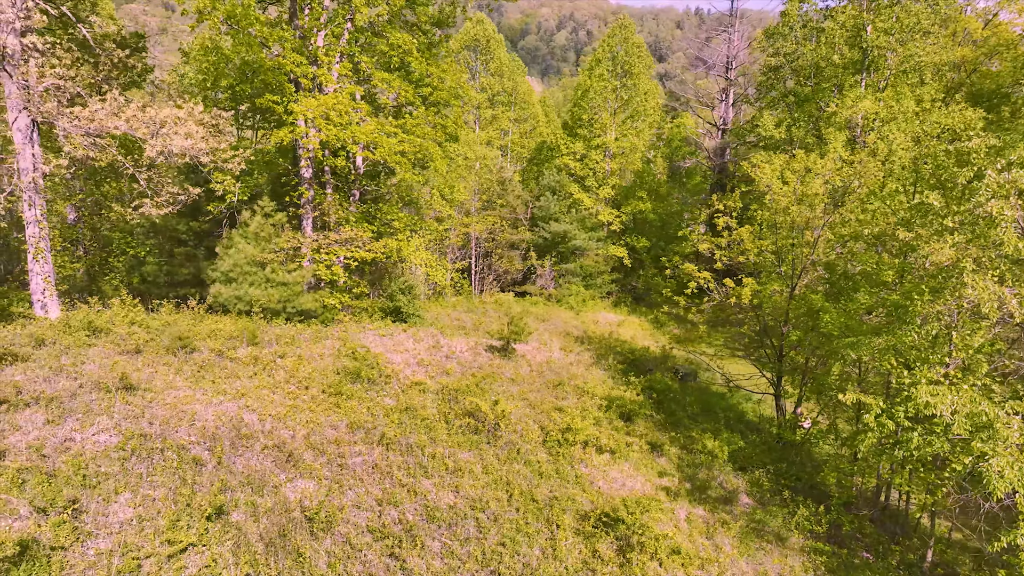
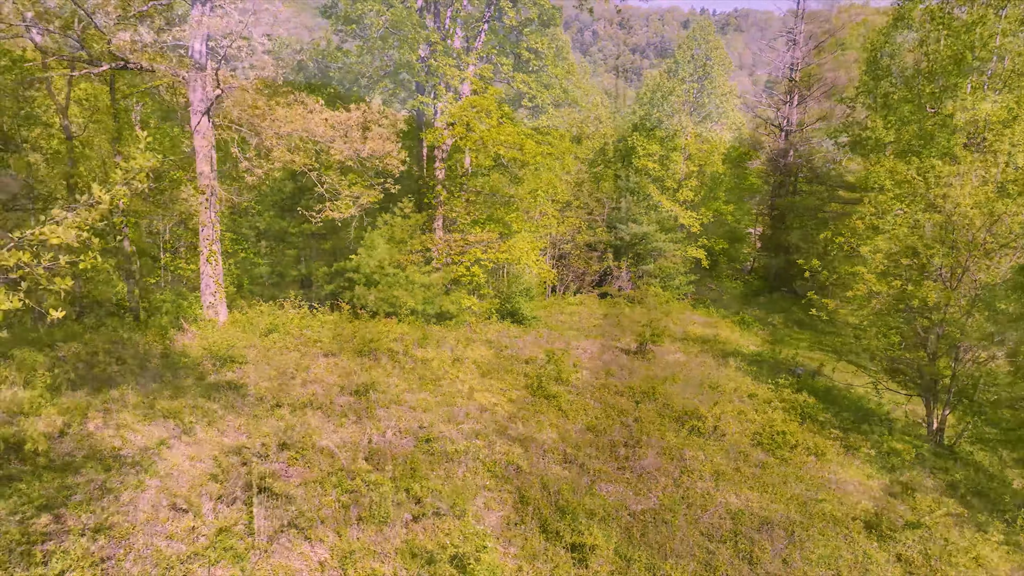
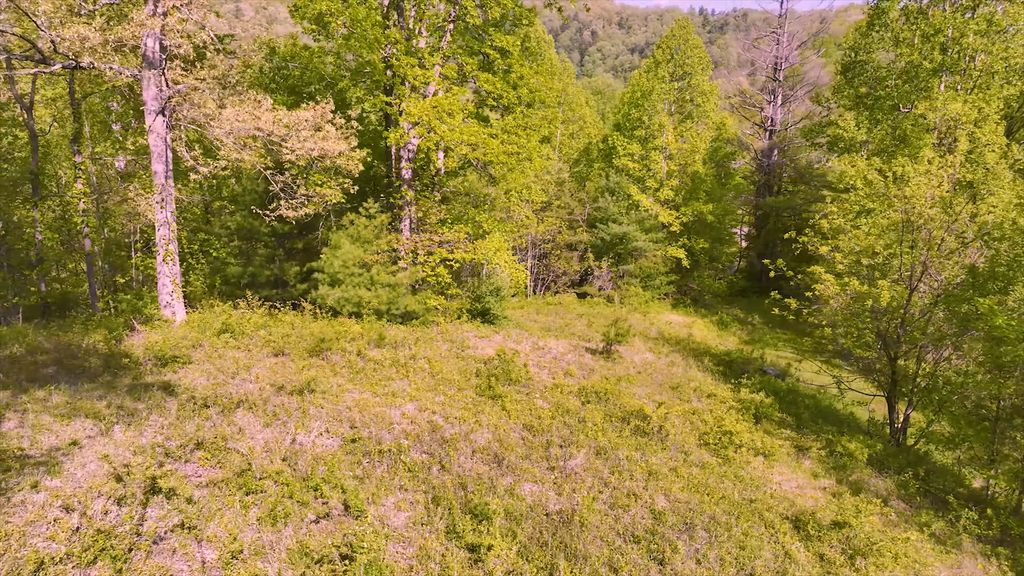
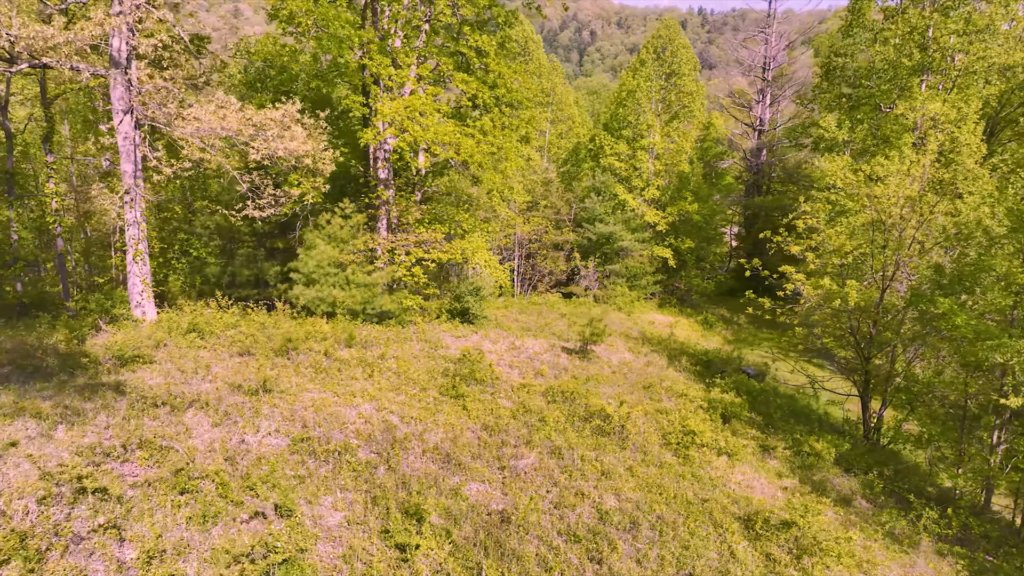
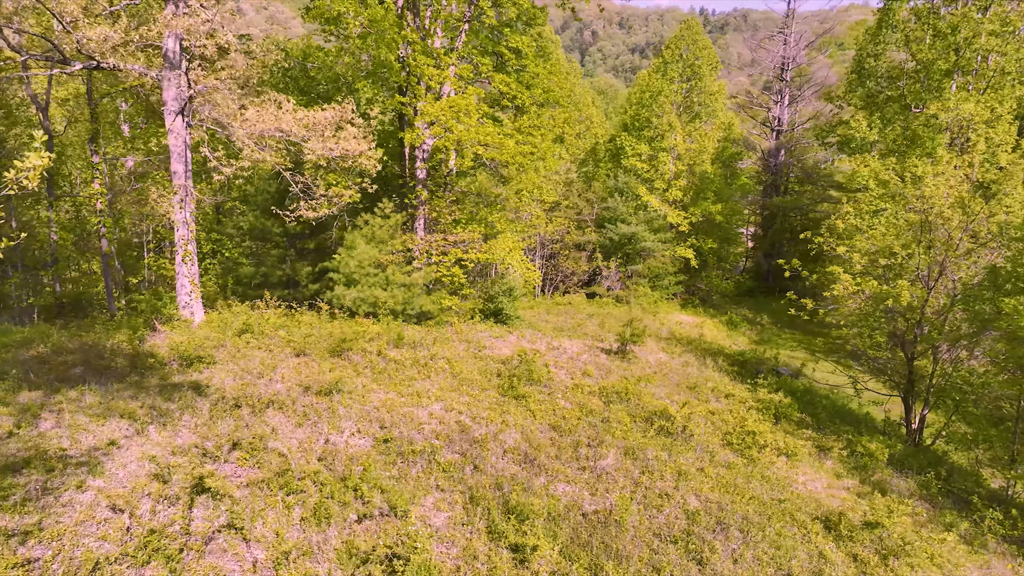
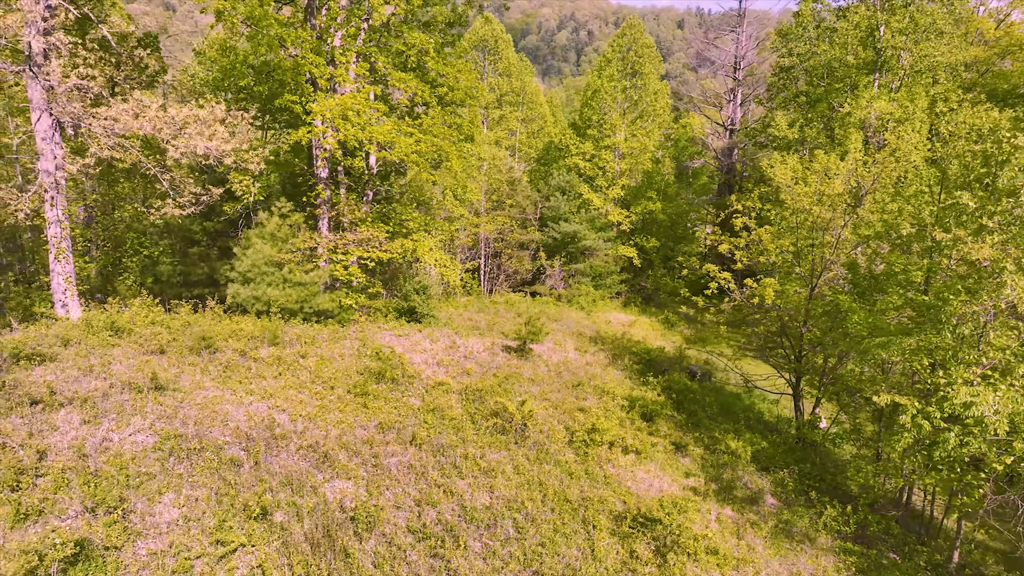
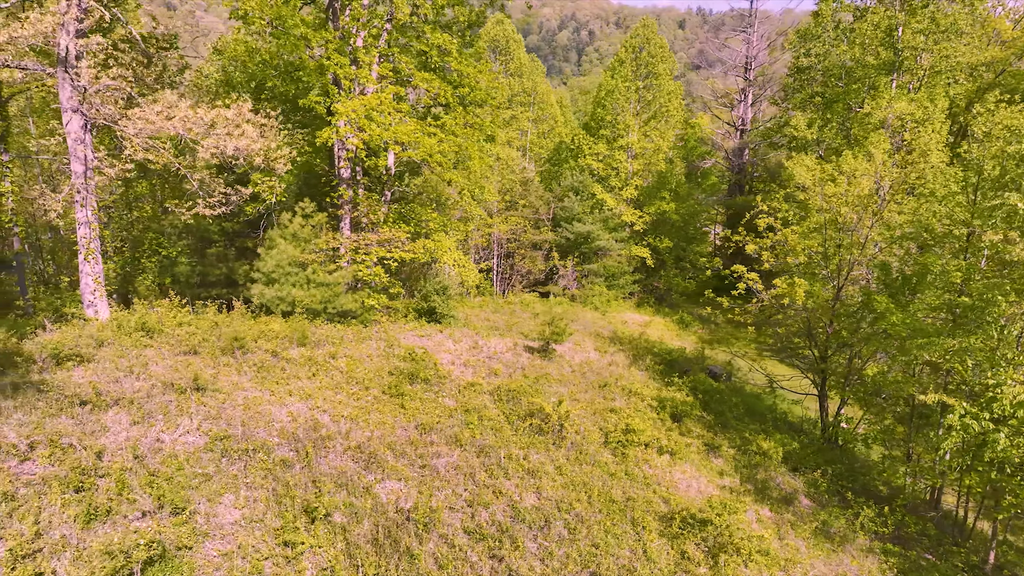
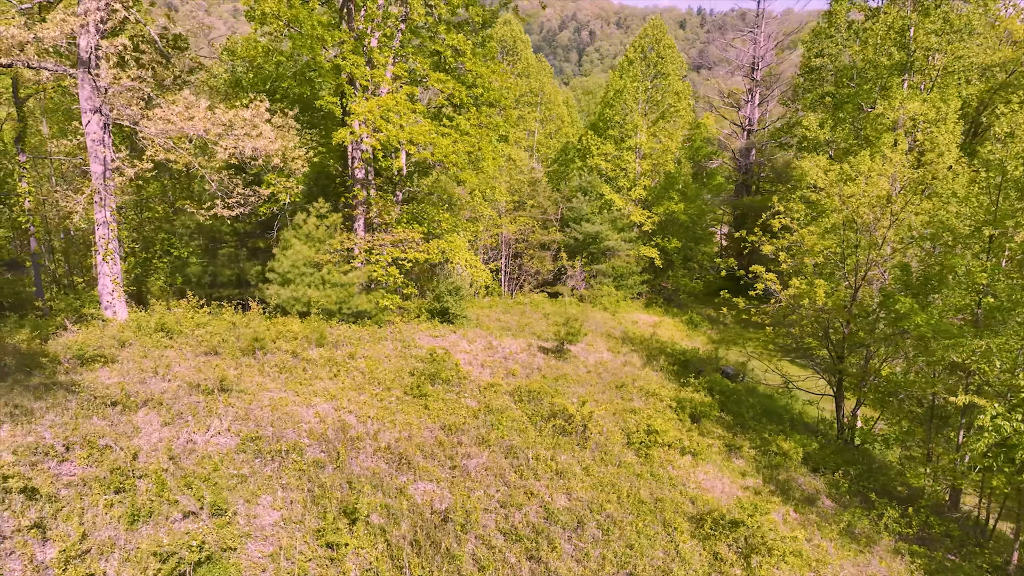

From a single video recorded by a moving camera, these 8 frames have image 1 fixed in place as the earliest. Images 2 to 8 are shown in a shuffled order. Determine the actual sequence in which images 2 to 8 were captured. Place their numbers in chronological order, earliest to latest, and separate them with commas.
6, 7, 8, 4, 3, 5, 2
